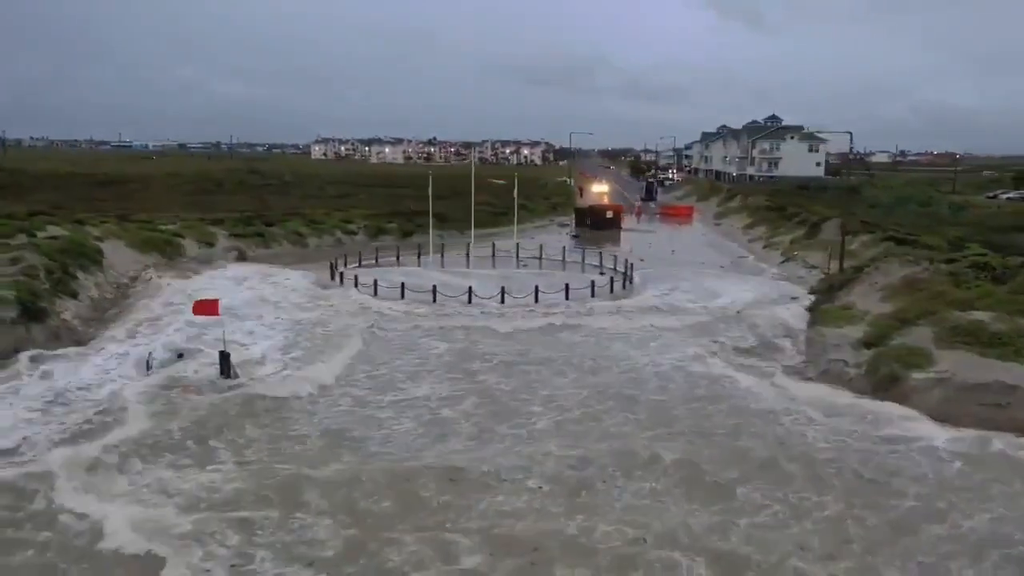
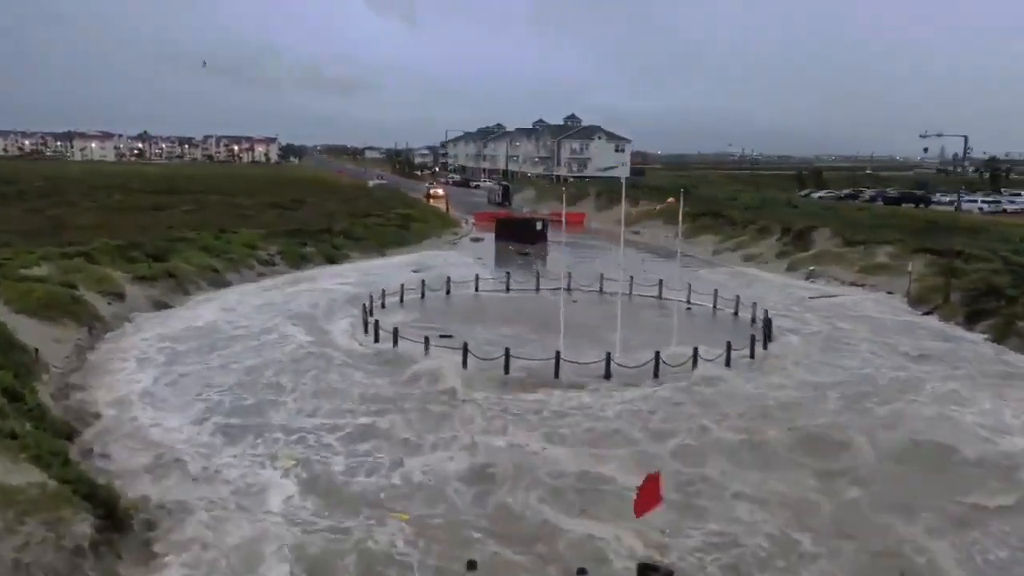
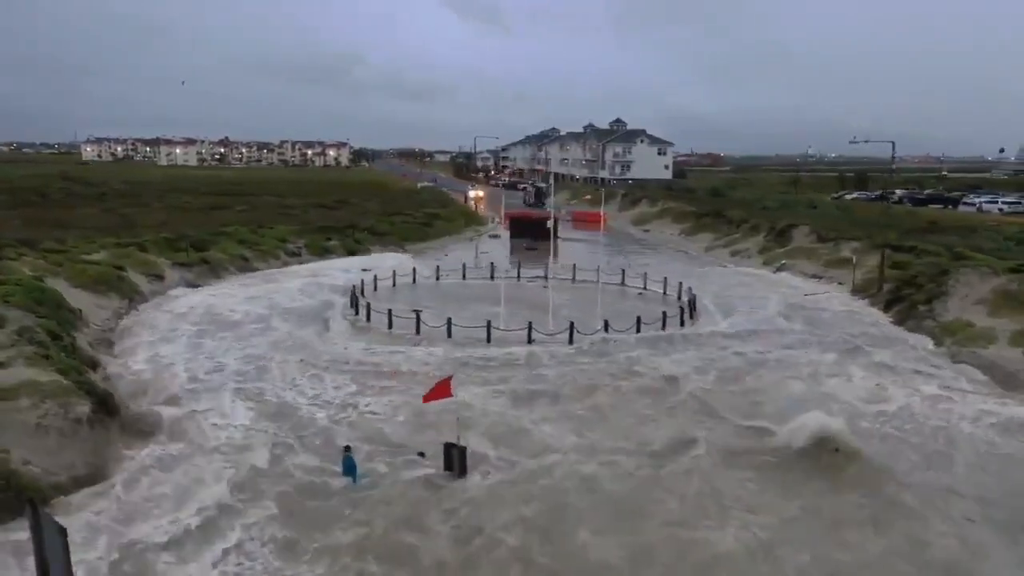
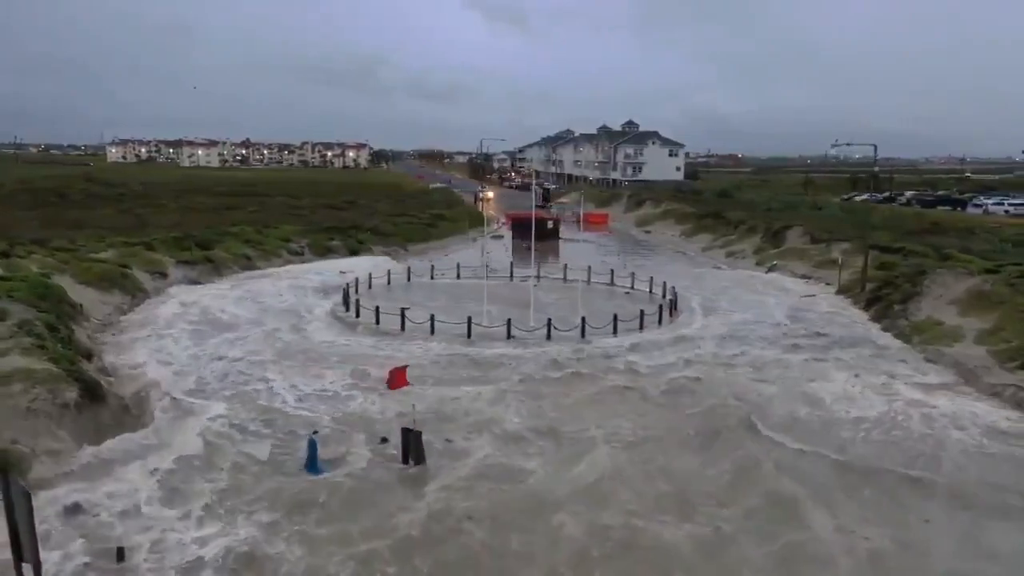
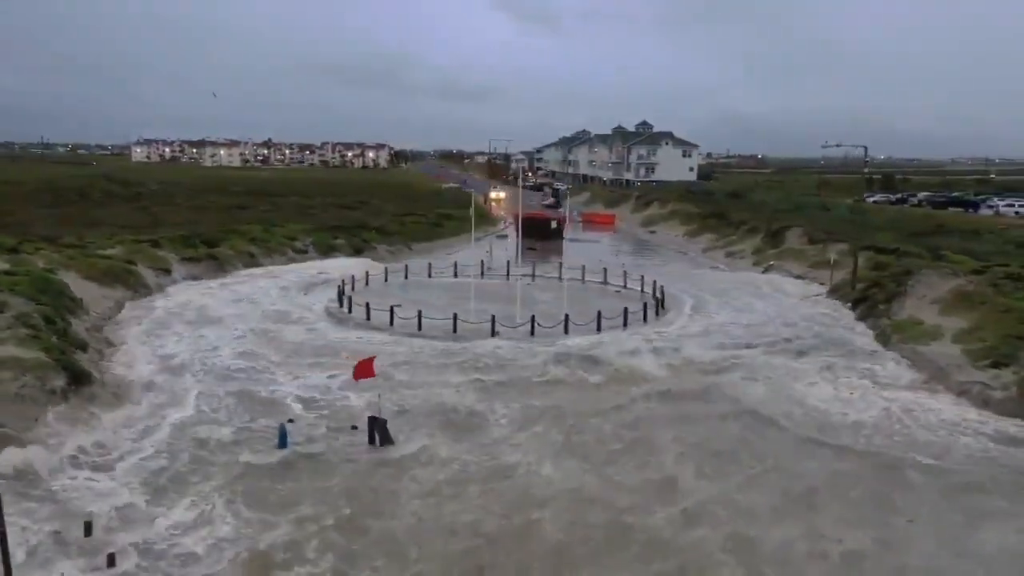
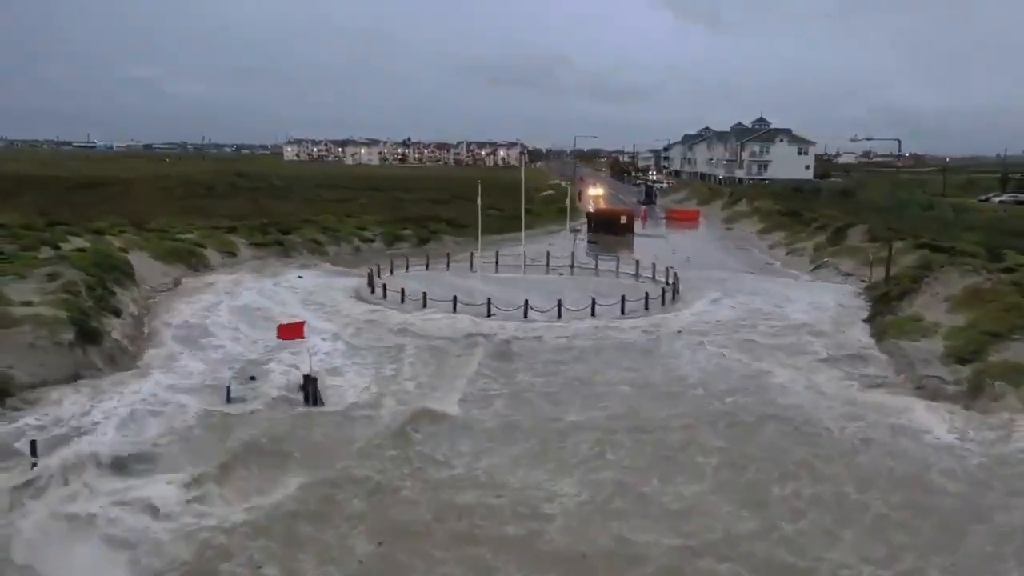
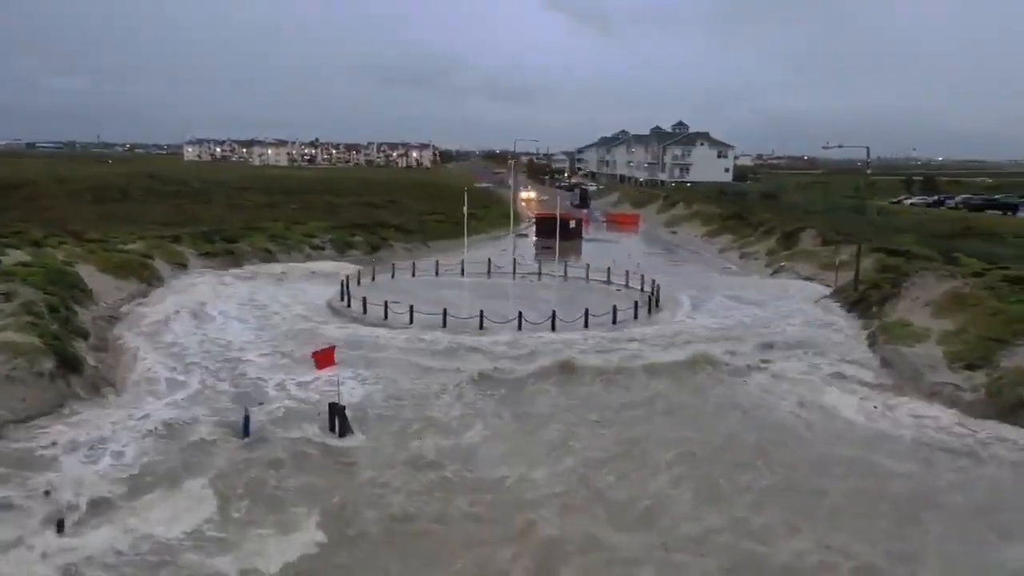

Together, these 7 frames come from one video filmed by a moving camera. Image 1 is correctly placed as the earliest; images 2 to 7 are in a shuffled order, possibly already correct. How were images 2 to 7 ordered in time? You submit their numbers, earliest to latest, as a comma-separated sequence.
6, 7, 5, 4, 3, 2
